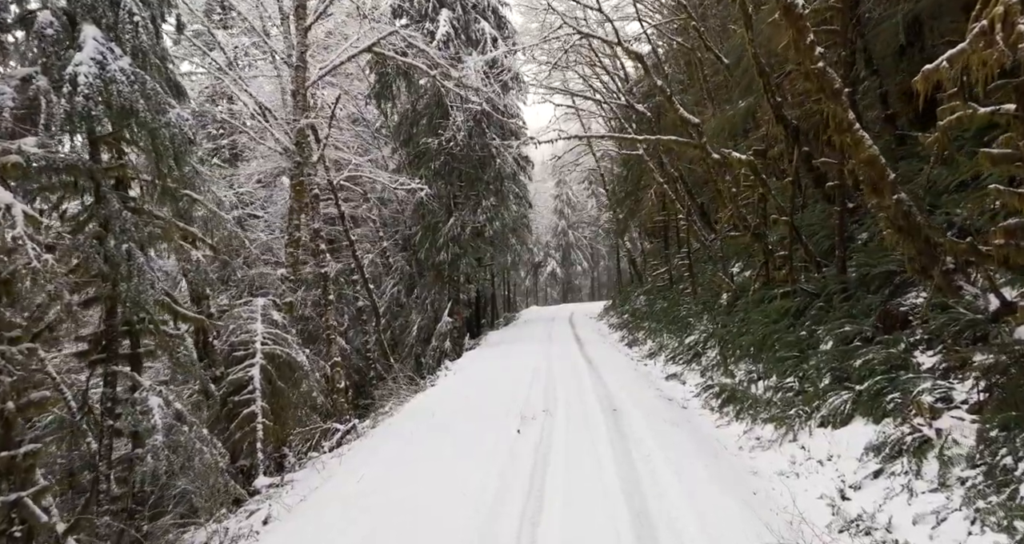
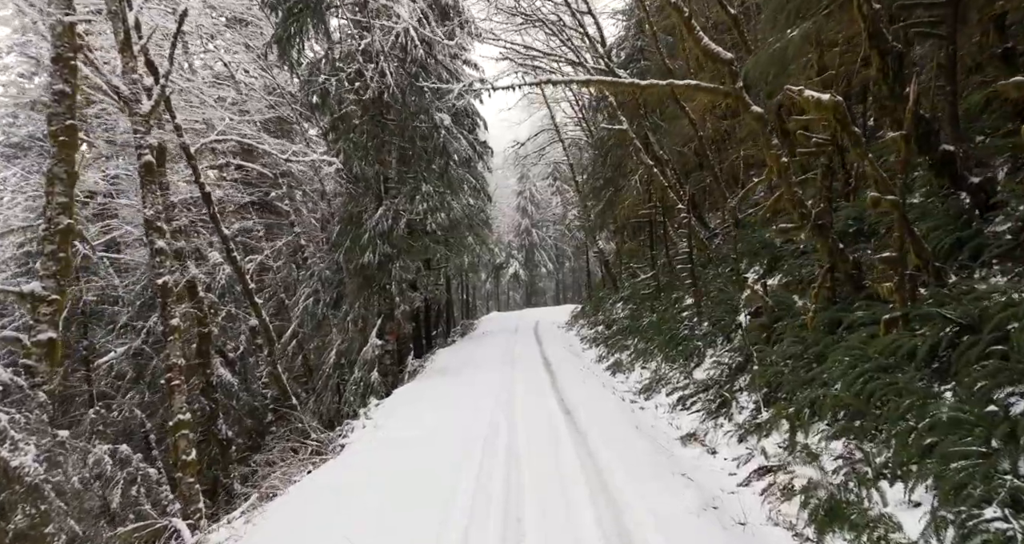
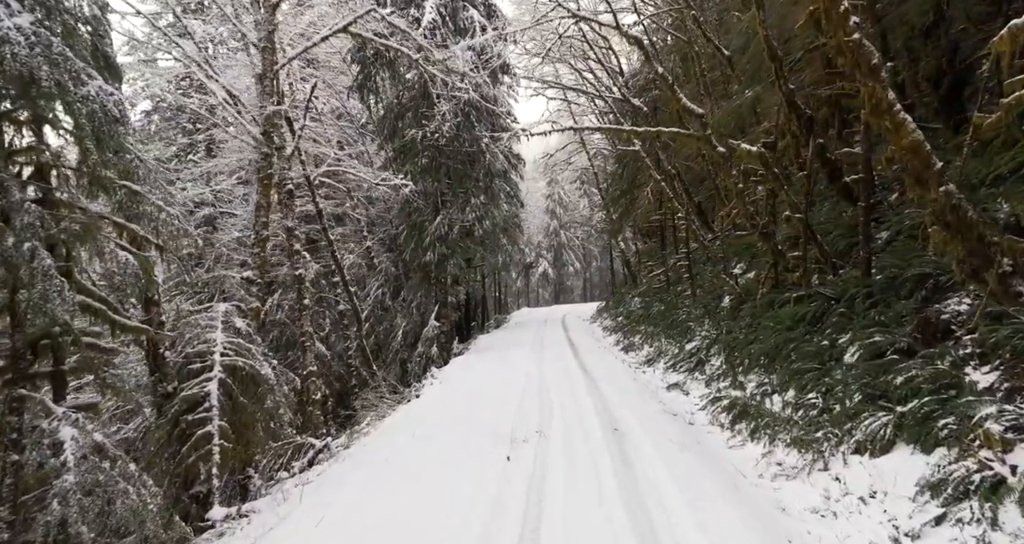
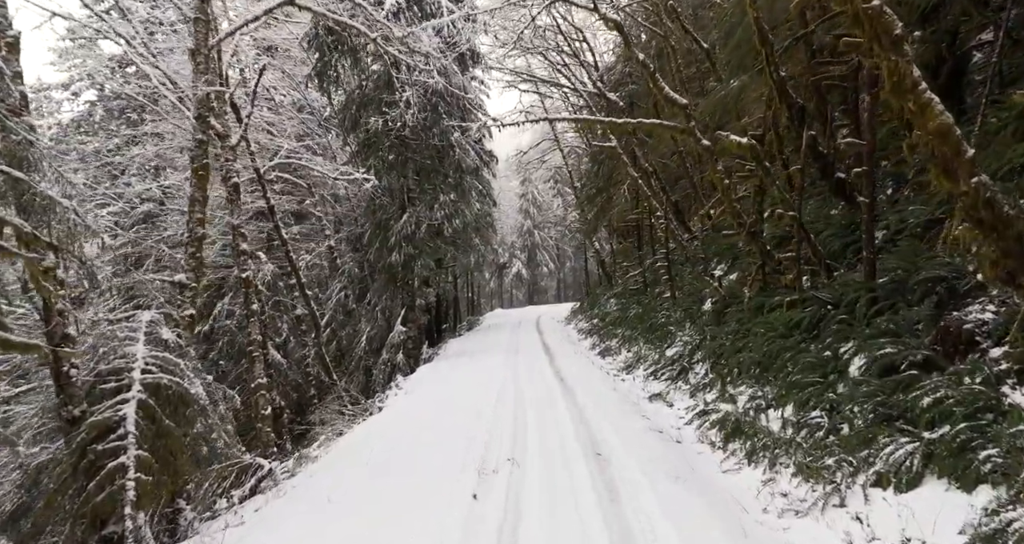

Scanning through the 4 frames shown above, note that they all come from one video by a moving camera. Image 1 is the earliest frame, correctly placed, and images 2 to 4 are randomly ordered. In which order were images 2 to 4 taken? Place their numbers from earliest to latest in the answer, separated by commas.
3, 4, 2
